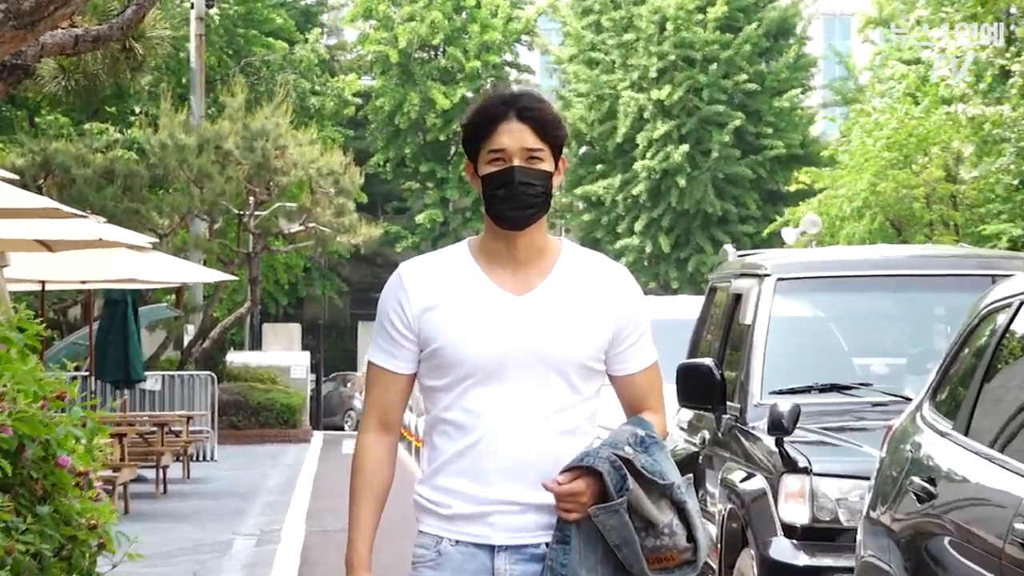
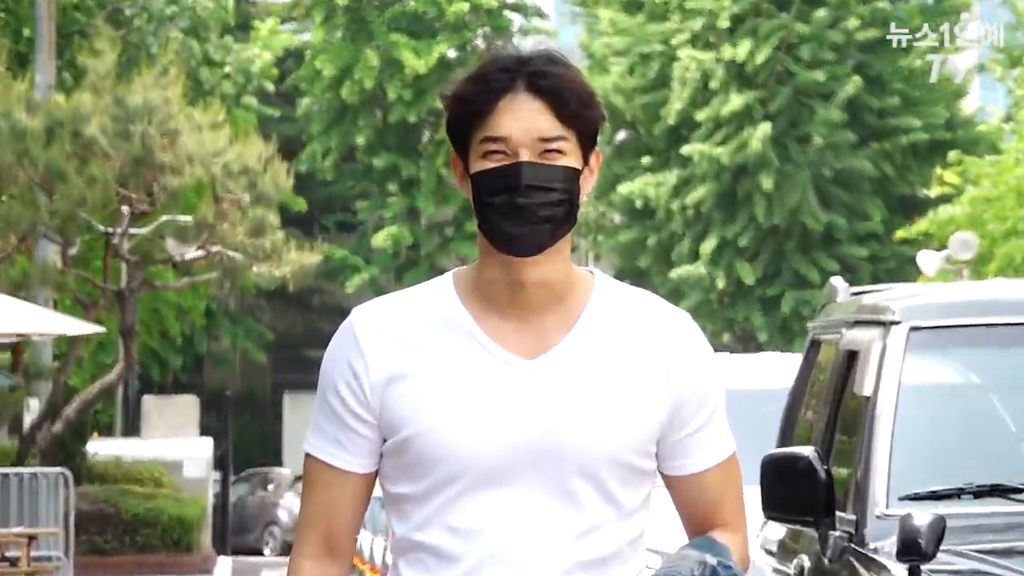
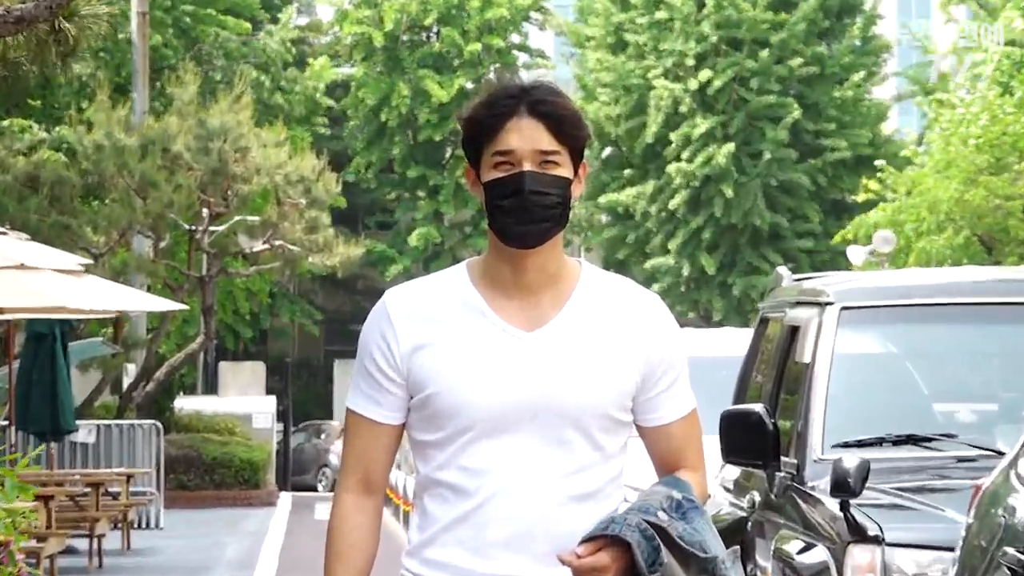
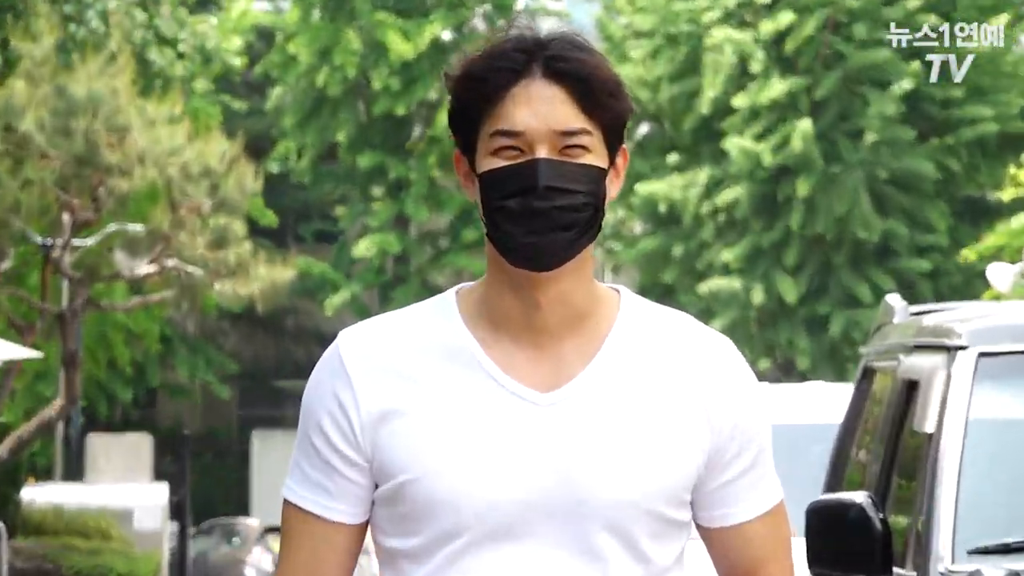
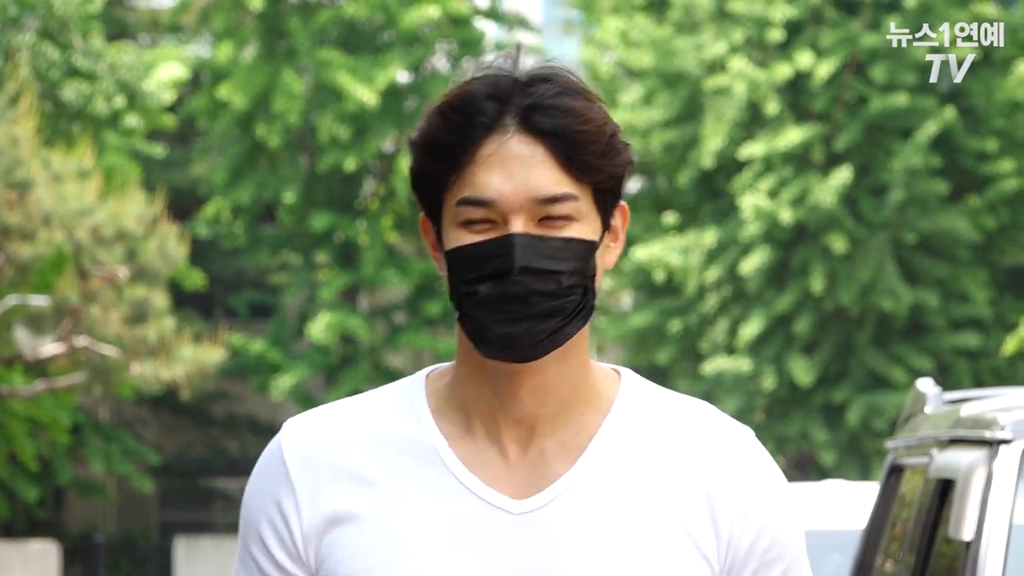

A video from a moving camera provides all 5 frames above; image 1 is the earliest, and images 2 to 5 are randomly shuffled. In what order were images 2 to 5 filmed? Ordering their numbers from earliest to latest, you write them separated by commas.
3, 2, 4, 5
